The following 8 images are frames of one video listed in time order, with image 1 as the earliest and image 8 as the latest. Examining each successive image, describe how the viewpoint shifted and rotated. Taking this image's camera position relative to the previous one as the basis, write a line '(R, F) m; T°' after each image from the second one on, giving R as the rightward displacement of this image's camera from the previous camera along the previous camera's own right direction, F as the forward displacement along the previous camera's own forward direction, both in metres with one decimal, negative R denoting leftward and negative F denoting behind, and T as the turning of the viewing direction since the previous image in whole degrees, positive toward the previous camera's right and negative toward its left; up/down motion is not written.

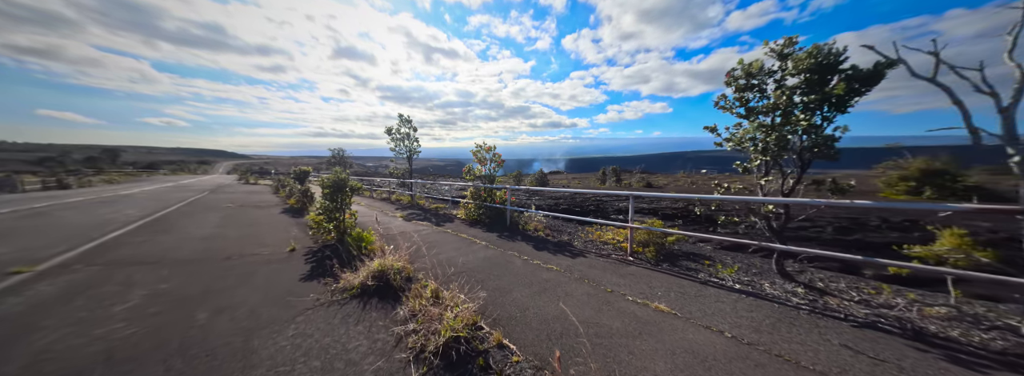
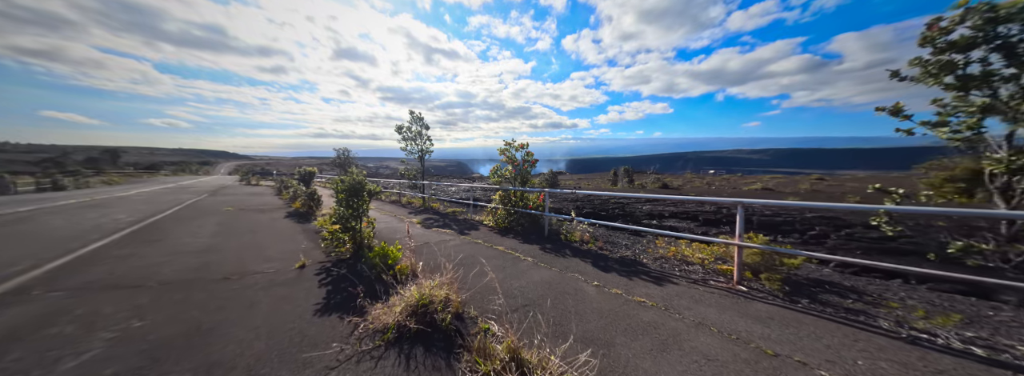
(-0.8, +0.7) m; 0°
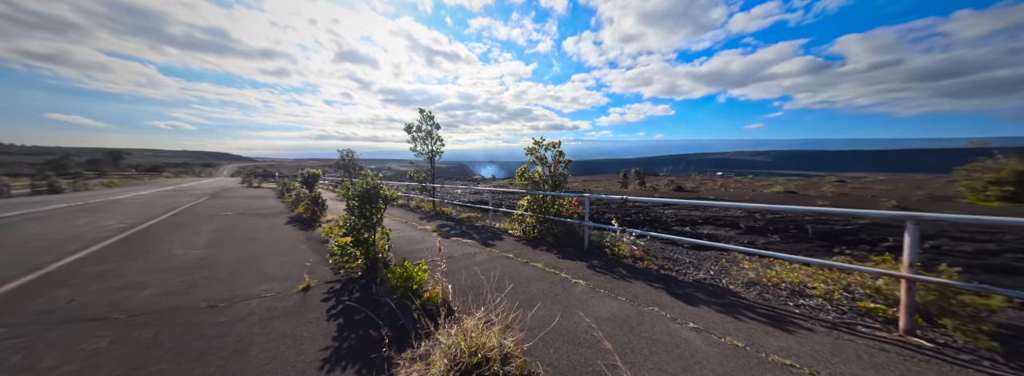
(-0.6, +0.7) m; 0°
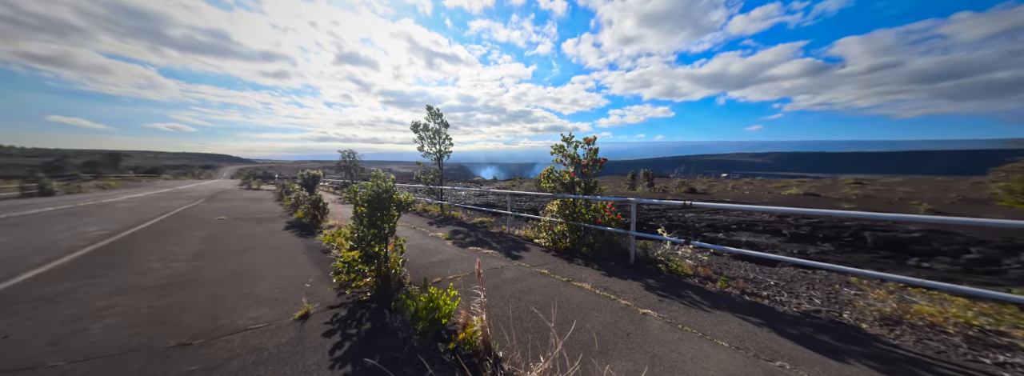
(-0.5, +0.6) m; 0°
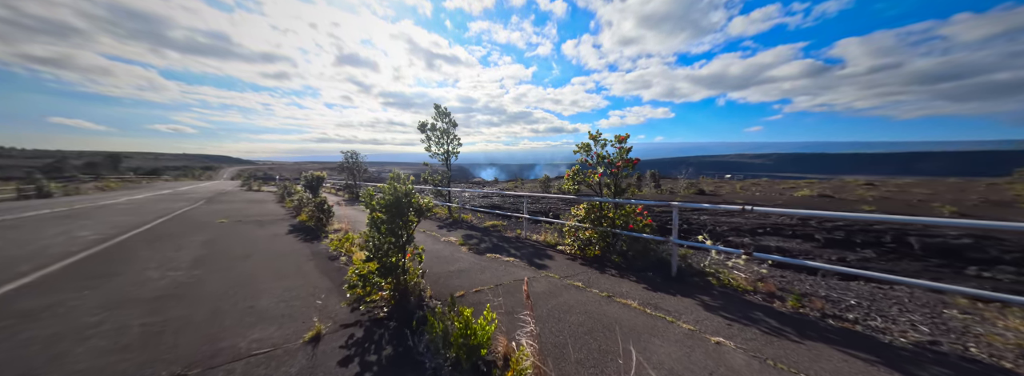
(-0.4, +0.3) m; 0°
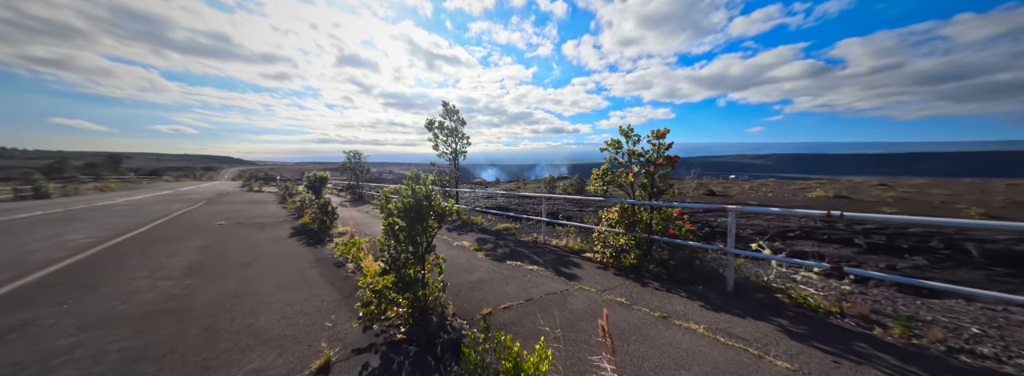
(-0.4, +0.4) m; 0°
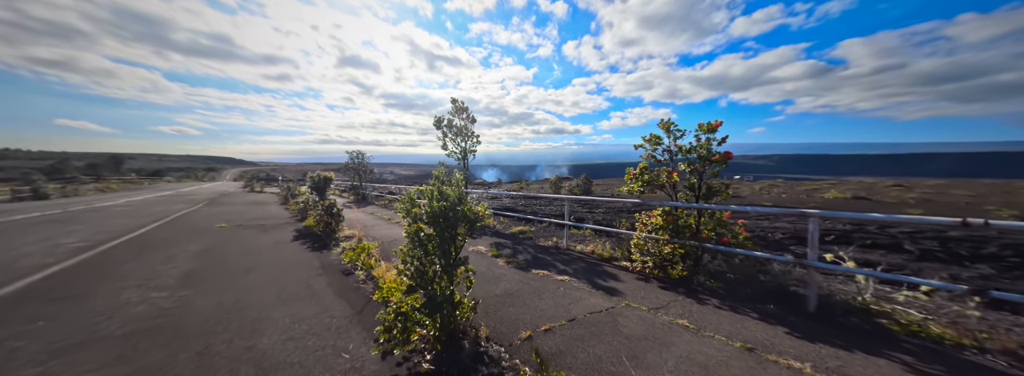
(-0.4, +0.4) m; 0°
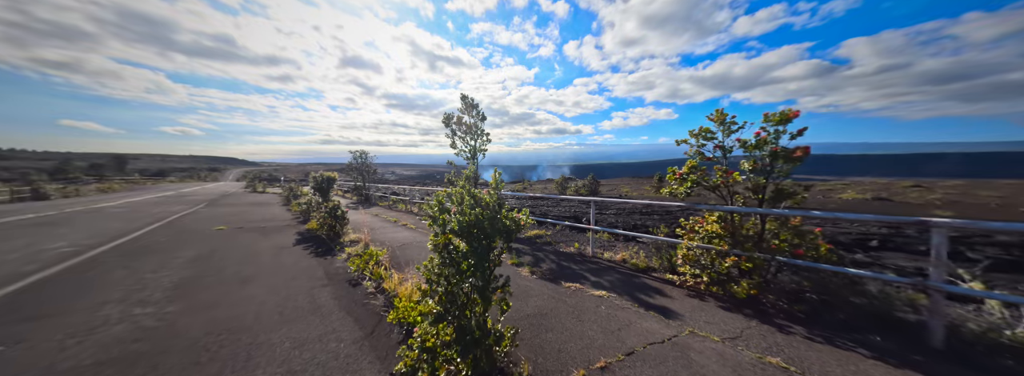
(-0.4, +0.4) m; 0°
